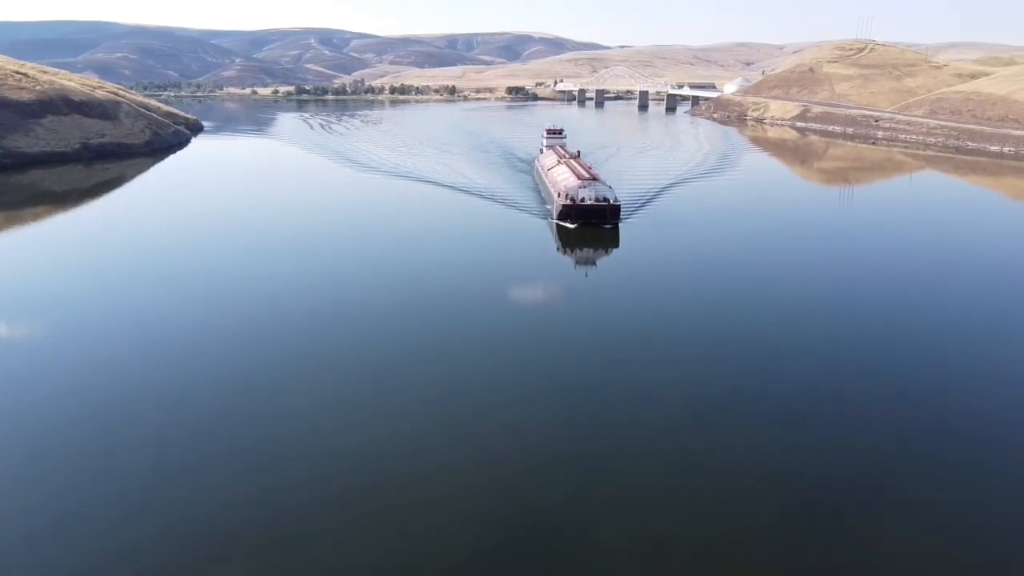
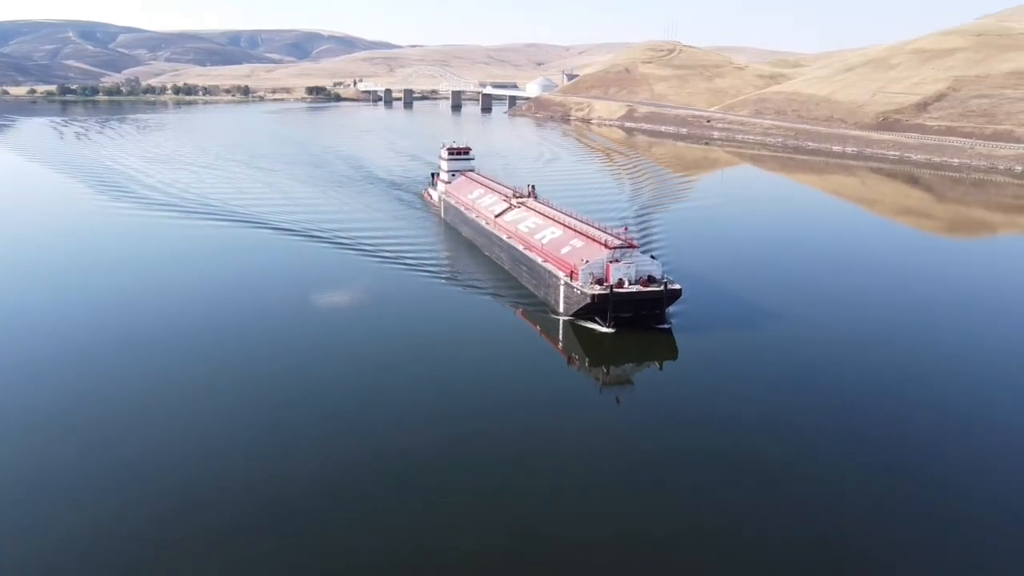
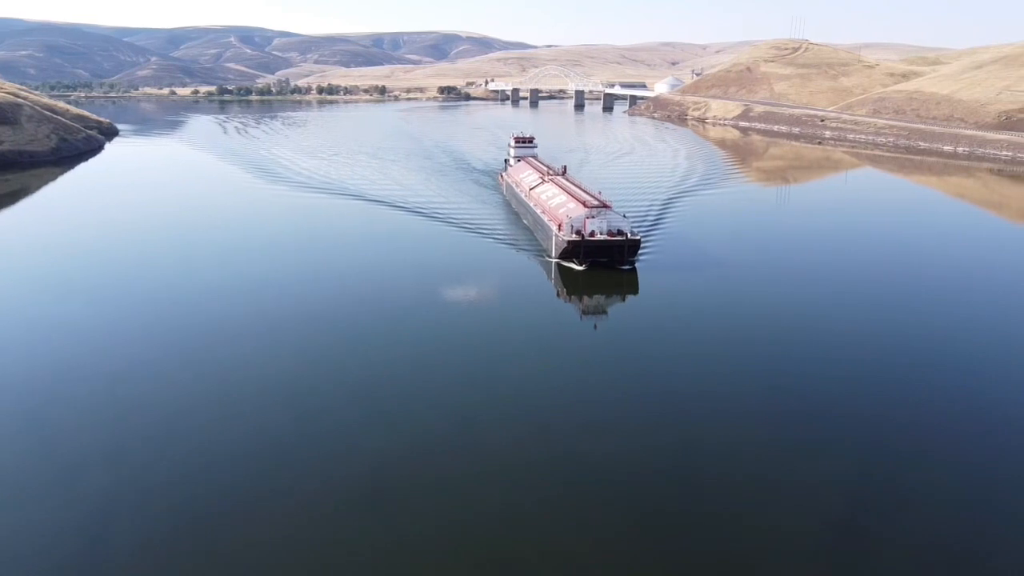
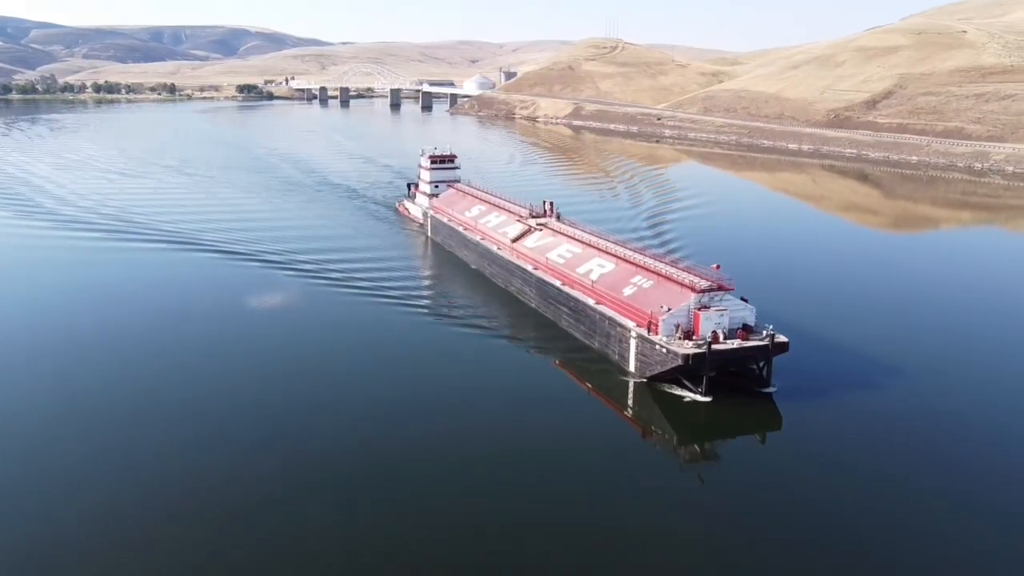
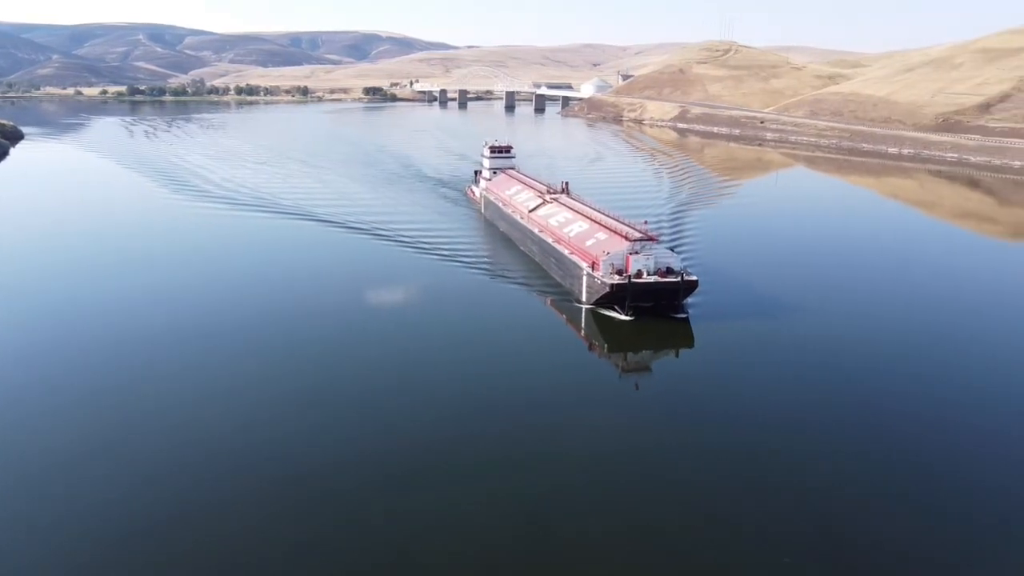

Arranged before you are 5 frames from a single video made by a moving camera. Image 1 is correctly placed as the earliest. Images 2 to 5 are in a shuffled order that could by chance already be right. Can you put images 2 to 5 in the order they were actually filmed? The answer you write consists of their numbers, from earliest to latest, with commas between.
3, 5, 2, 4
